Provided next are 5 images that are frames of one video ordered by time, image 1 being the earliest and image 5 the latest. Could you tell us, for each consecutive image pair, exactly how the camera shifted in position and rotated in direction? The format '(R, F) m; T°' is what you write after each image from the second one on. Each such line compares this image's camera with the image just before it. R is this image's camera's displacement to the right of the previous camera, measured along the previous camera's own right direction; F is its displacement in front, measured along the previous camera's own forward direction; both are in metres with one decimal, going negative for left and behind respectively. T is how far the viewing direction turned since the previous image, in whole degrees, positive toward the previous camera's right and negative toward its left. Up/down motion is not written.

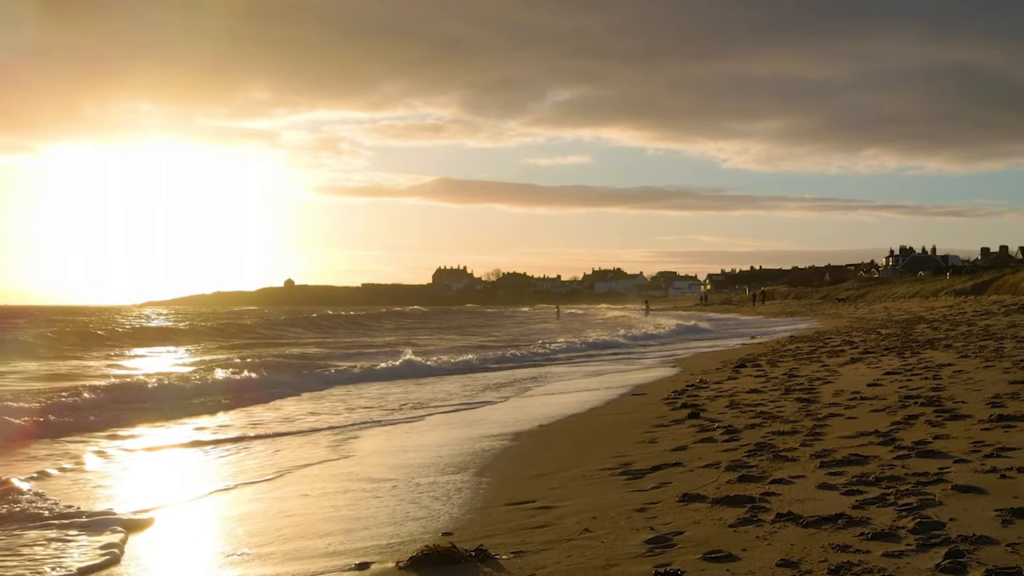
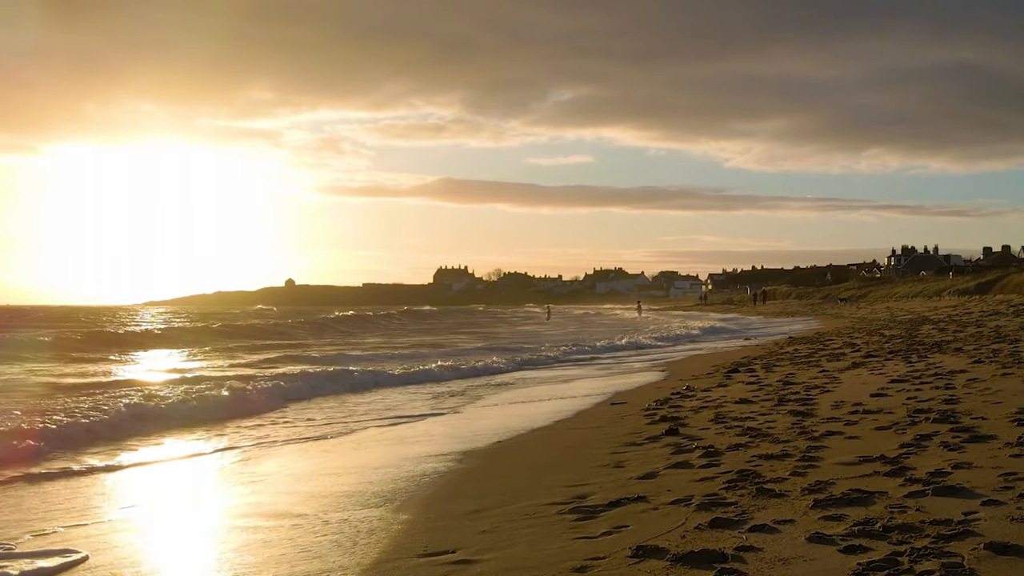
(+0.5, +1.3) m; 0°
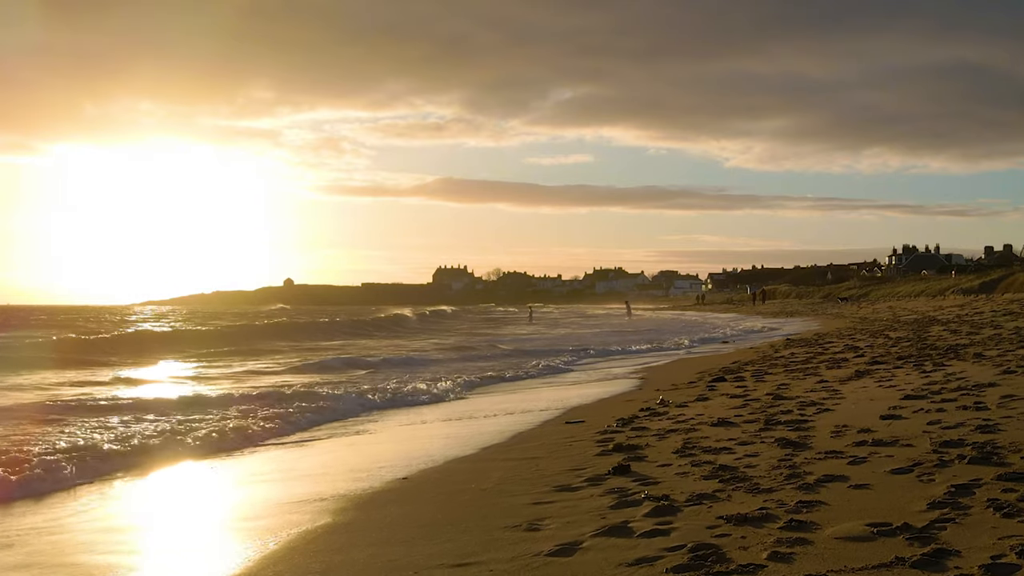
(+0.8, +2.1) m; 0°
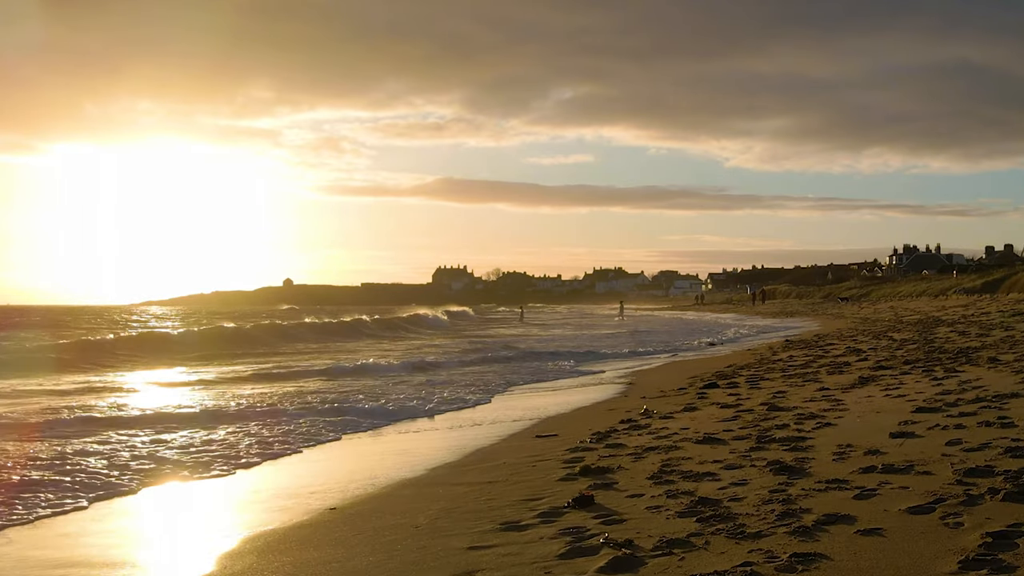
(+0.4, +1.1) m; 0°
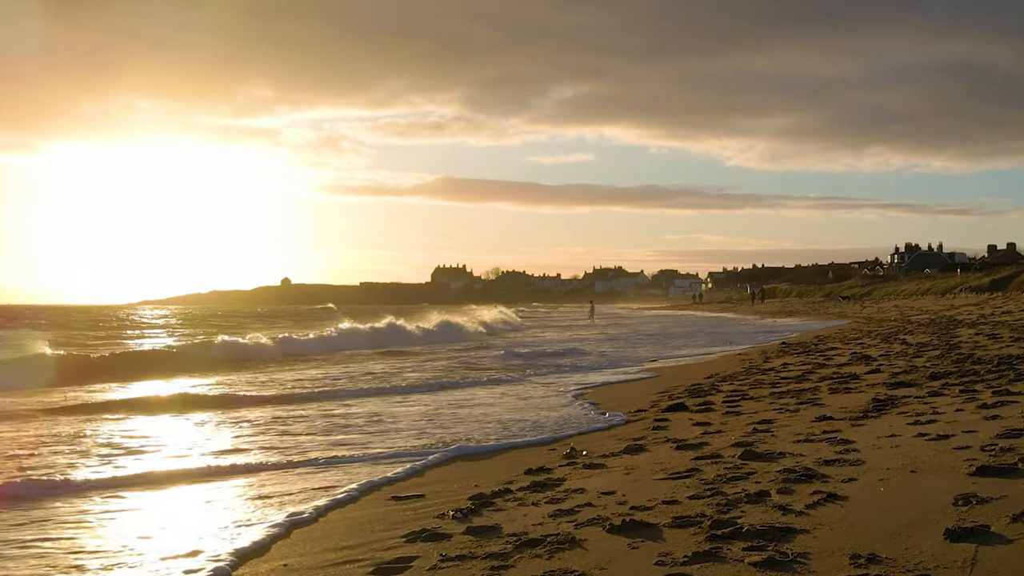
(+1.2, +3.2) m; 0°
